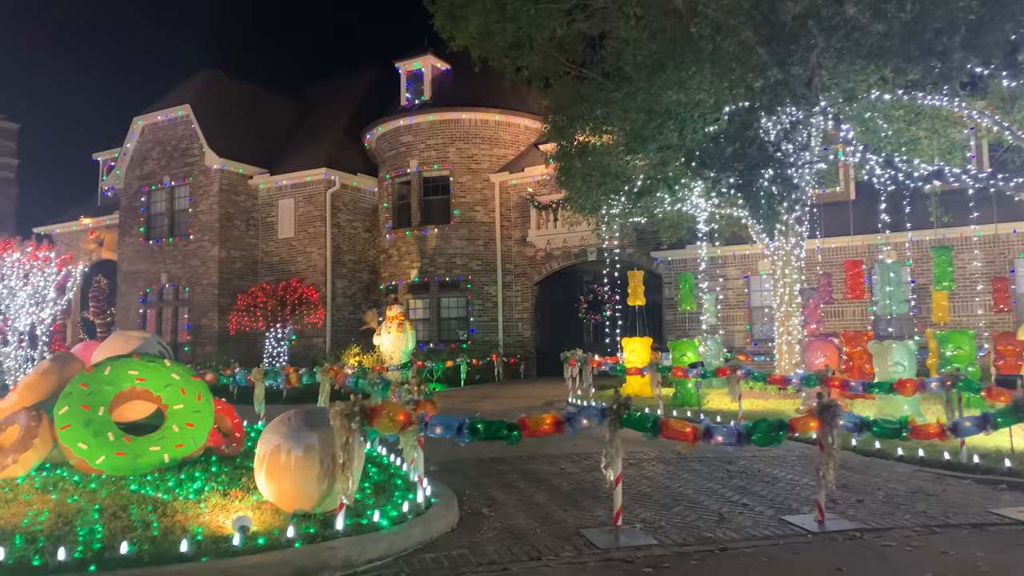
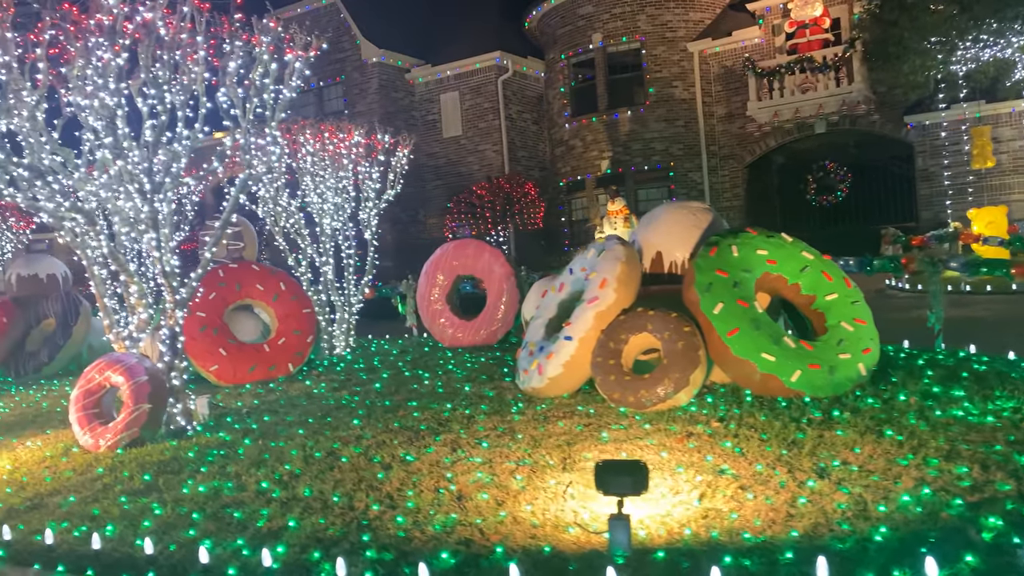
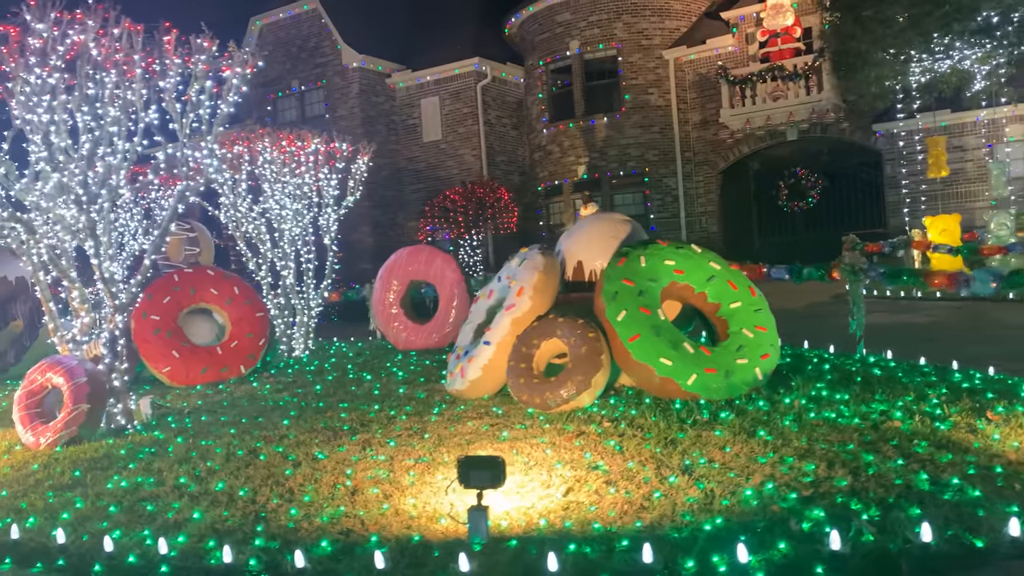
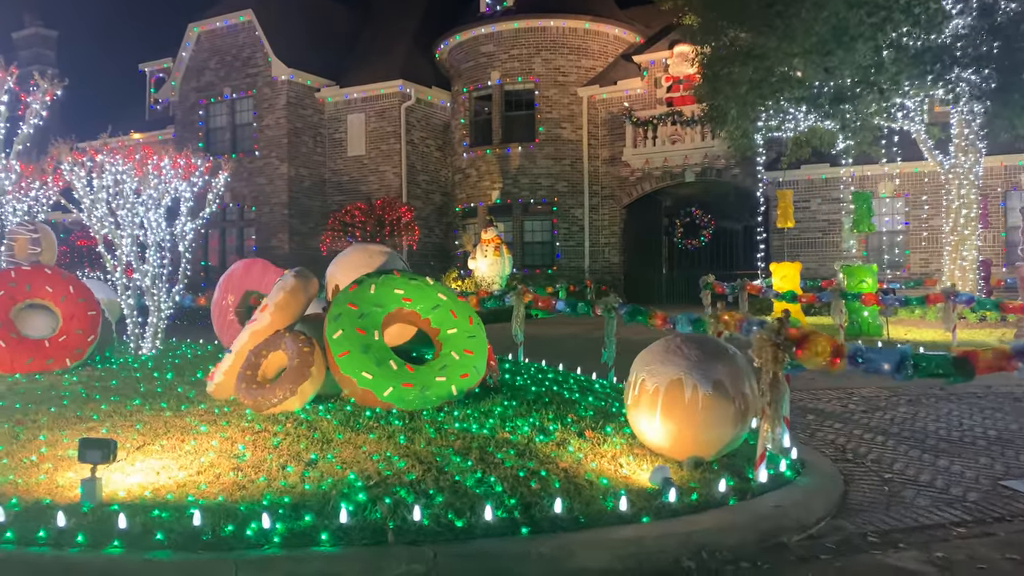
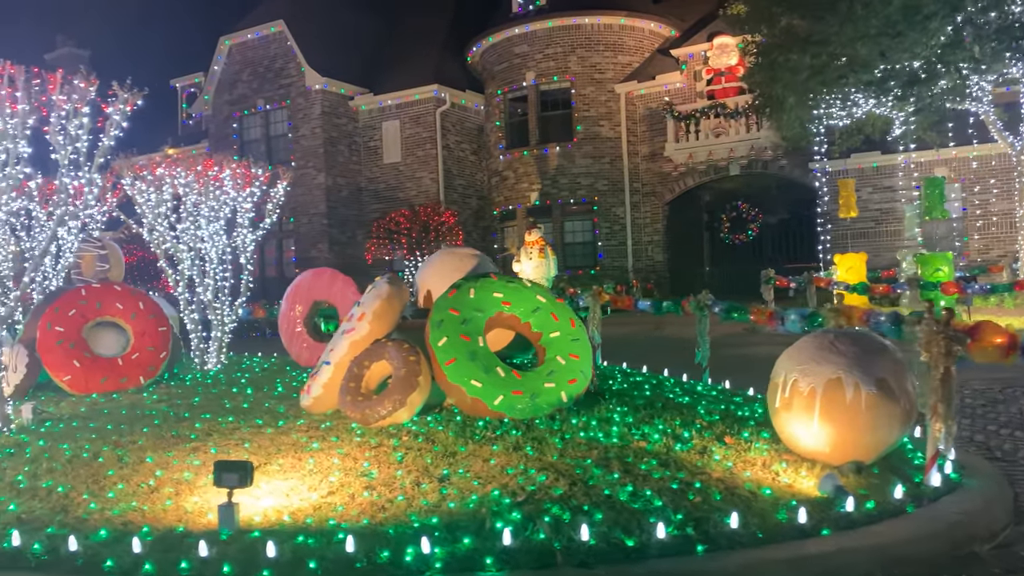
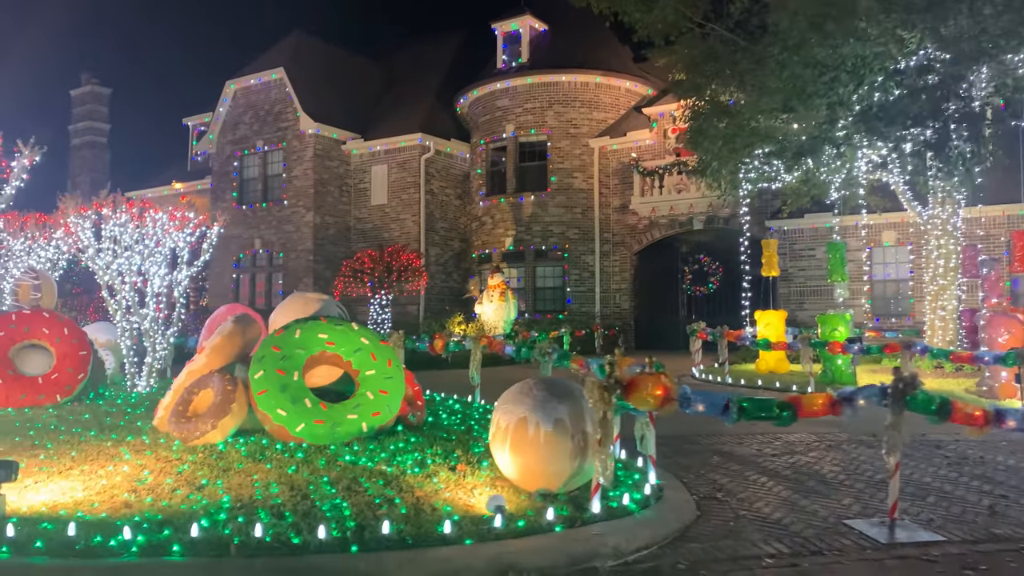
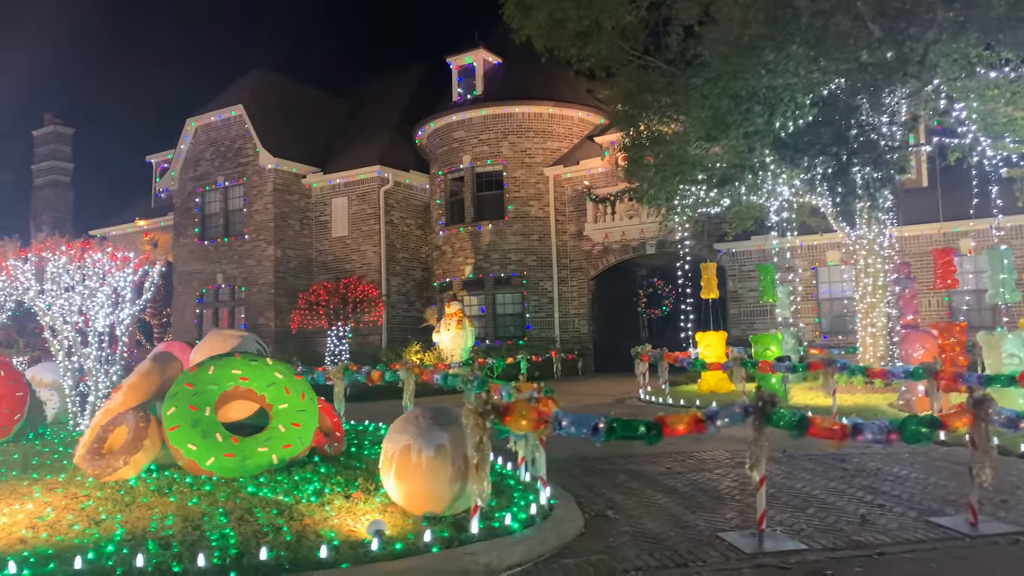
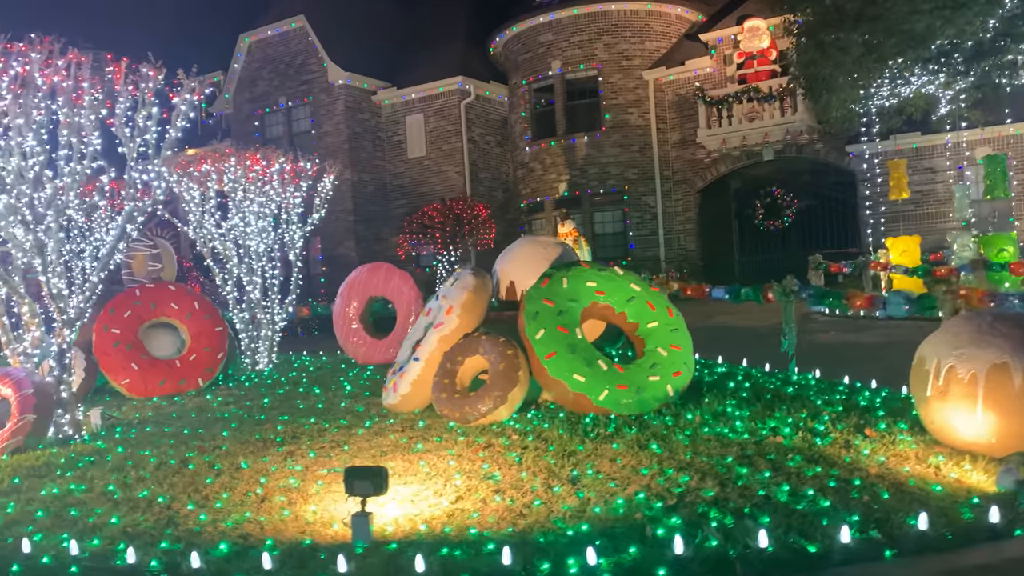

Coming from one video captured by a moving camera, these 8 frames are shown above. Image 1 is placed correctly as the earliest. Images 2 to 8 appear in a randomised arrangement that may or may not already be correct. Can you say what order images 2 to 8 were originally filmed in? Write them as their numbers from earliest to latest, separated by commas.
7, 6, 4, 5, 8, 3, 2
